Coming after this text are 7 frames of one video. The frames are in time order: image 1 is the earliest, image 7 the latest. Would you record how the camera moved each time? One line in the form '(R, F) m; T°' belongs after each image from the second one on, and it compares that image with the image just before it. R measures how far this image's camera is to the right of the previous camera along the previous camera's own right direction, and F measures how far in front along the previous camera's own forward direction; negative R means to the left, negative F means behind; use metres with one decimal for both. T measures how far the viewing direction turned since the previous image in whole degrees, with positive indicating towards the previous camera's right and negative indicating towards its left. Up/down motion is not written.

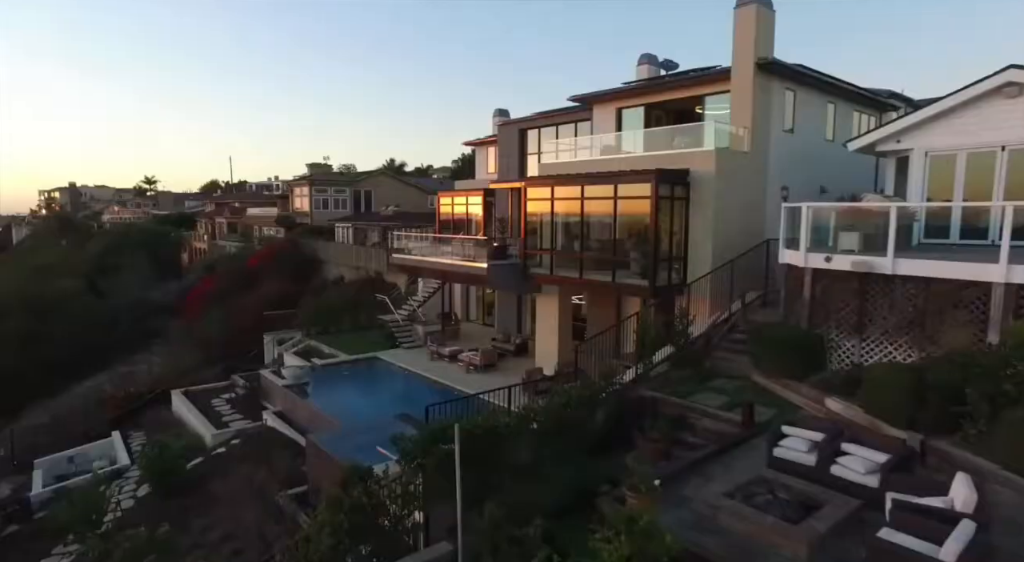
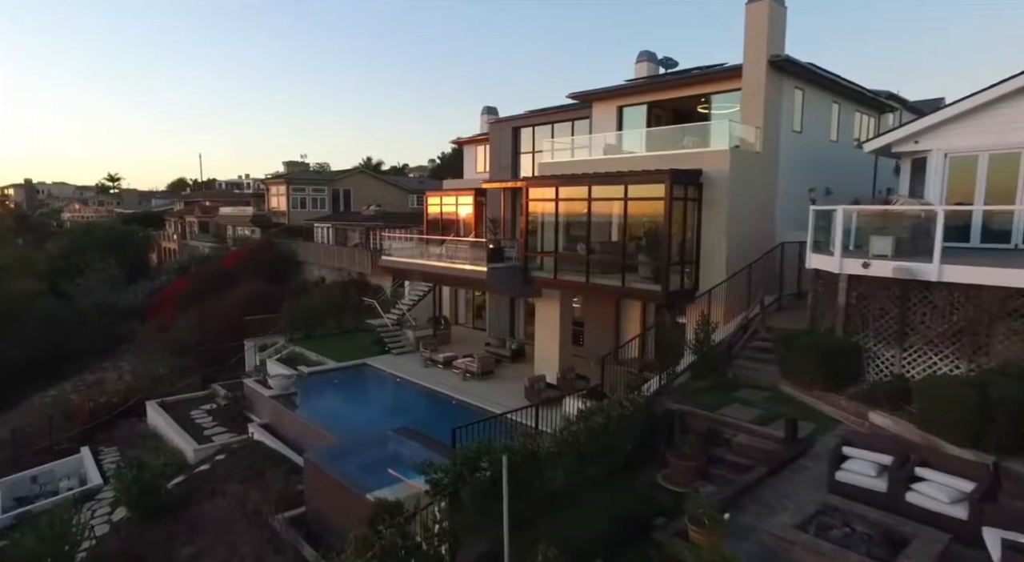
(-0.8, +0.7) m; +3°
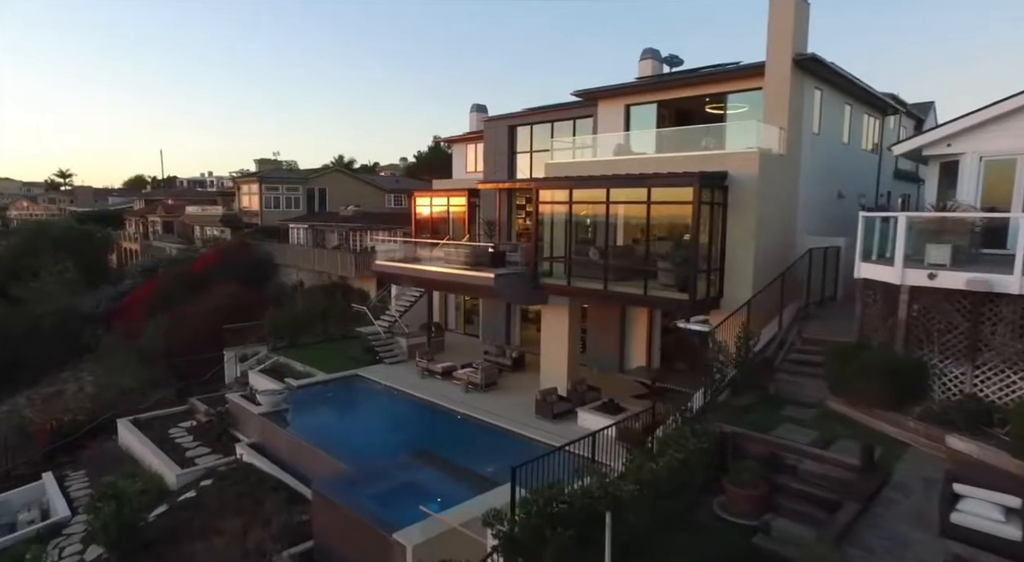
(-1.1, +0.9) m; +3°
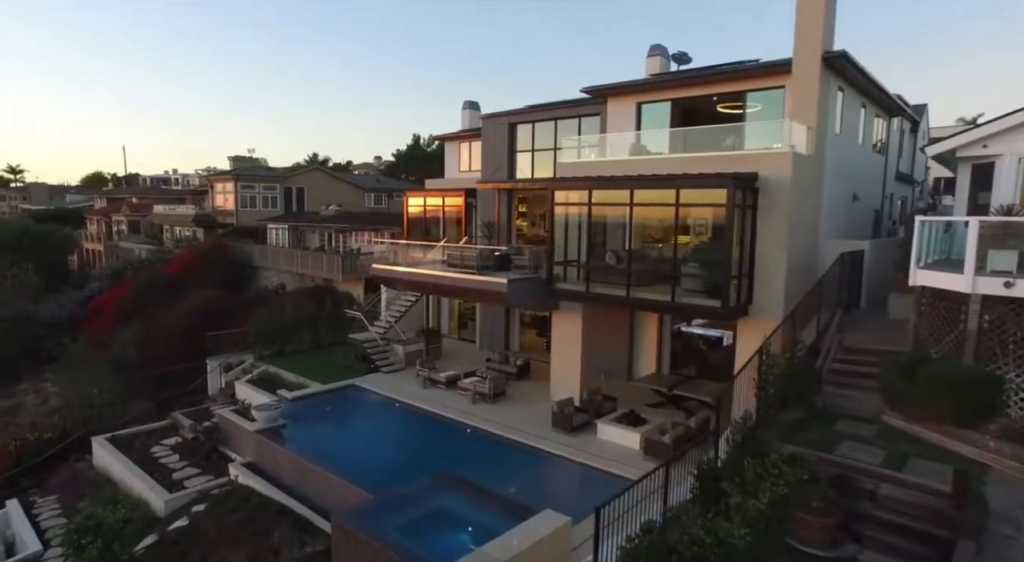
(-1.1, +0.9) m; +3°
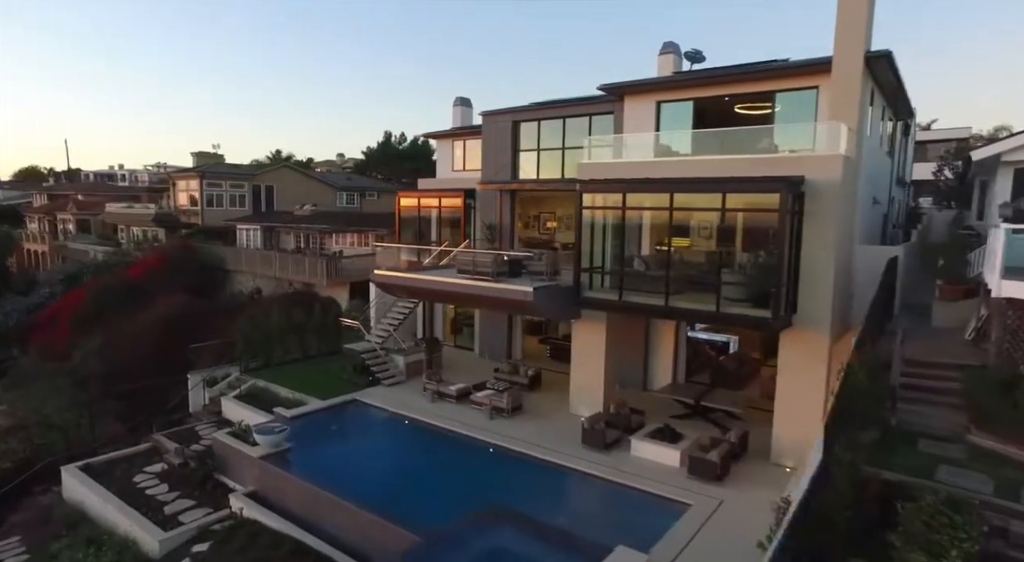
(-1.6, +1.0) m; +4°
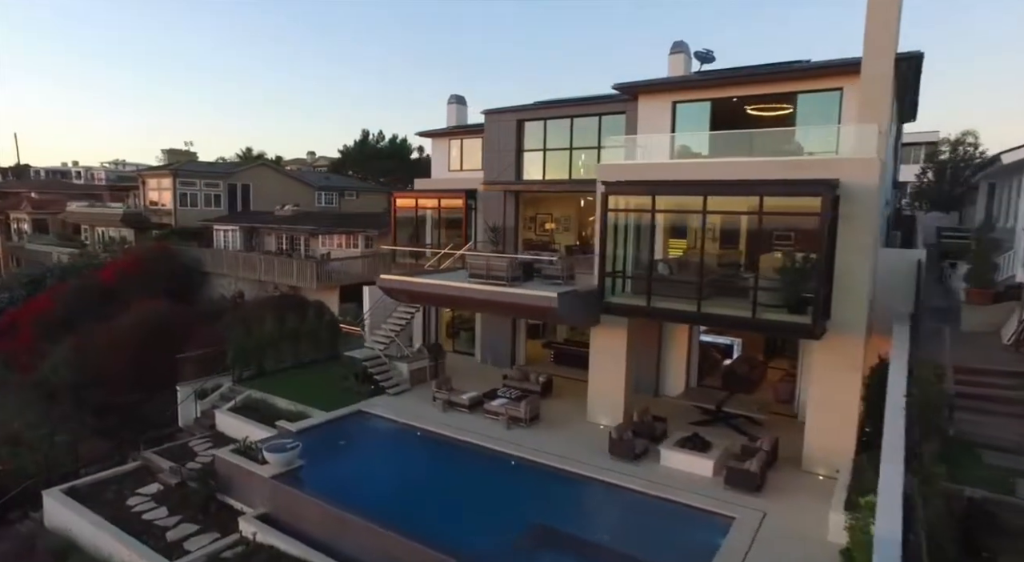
(-1.3, +0.6) m; +3°
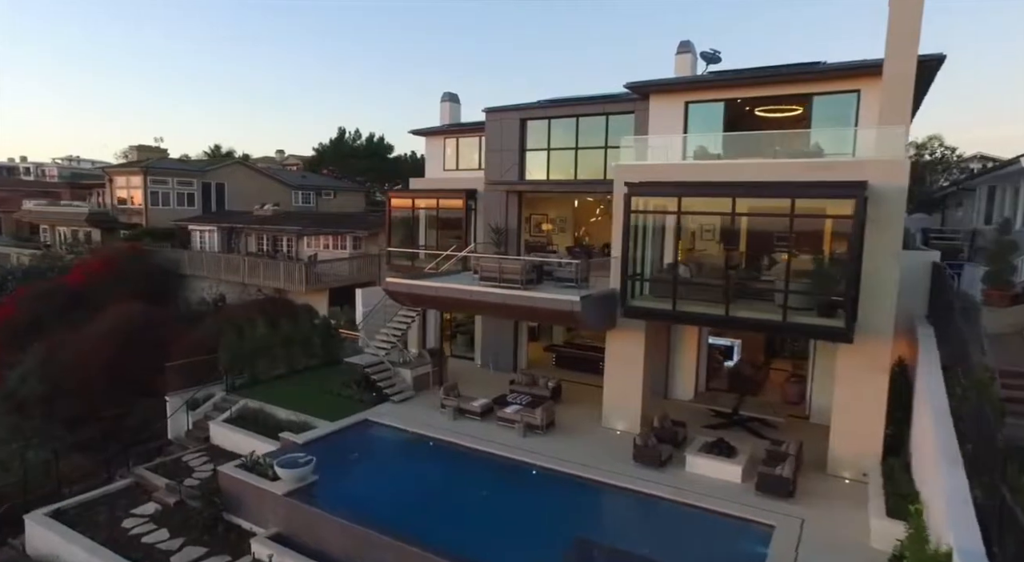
(-1.2, +0.5) m; +3°
